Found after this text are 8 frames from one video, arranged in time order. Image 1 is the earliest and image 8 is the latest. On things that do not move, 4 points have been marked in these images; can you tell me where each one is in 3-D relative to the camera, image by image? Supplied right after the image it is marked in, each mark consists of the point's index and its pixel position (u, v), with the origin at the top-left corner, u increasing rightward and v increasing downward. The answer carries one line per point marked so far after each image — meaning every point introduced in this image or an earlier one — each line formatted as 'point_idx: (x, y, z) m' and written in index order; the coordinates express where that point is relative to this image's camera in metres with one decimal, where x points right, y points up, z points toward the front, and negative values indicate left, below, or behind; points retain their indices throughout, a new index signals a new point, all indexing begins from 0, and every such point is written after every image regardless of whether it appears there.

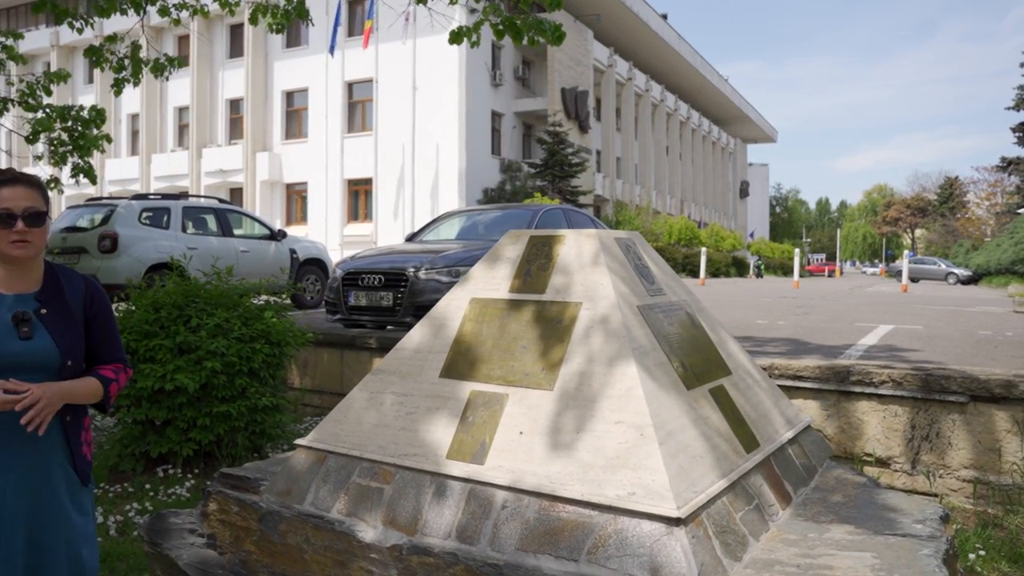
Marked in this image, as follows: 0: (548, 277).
0: (+0.2, +0.1, +3.6) m
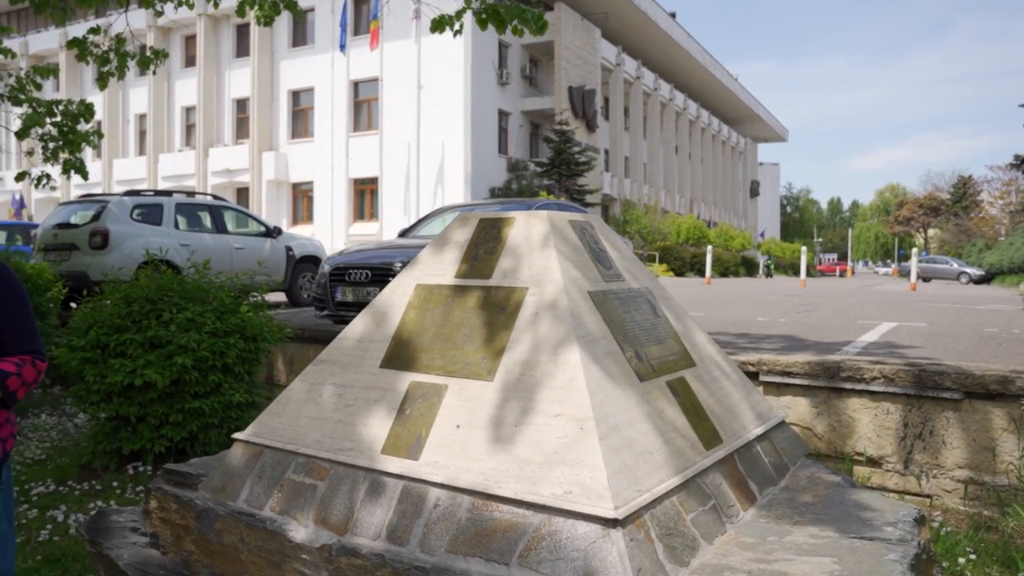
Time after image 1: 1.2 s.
0: (-0.1, +0.1, +3.4) m
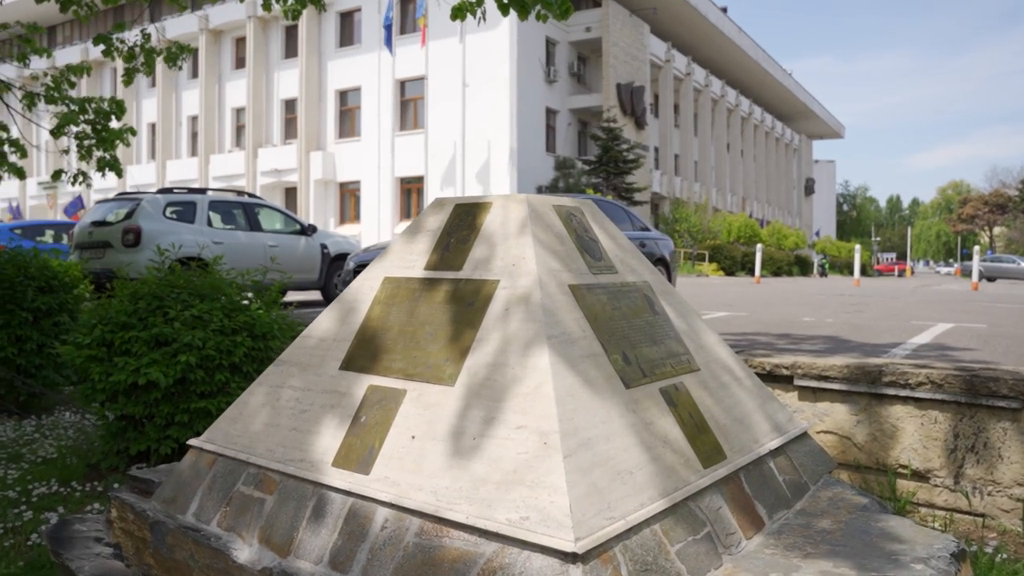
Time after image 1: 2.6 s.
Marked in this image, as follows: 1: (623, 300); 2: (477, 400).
0: (-0.2, +0.1, +3.0) m
1: (+0.4, 0.0, +3.1) m
2: (-0.1, -0.3, +2.5) m
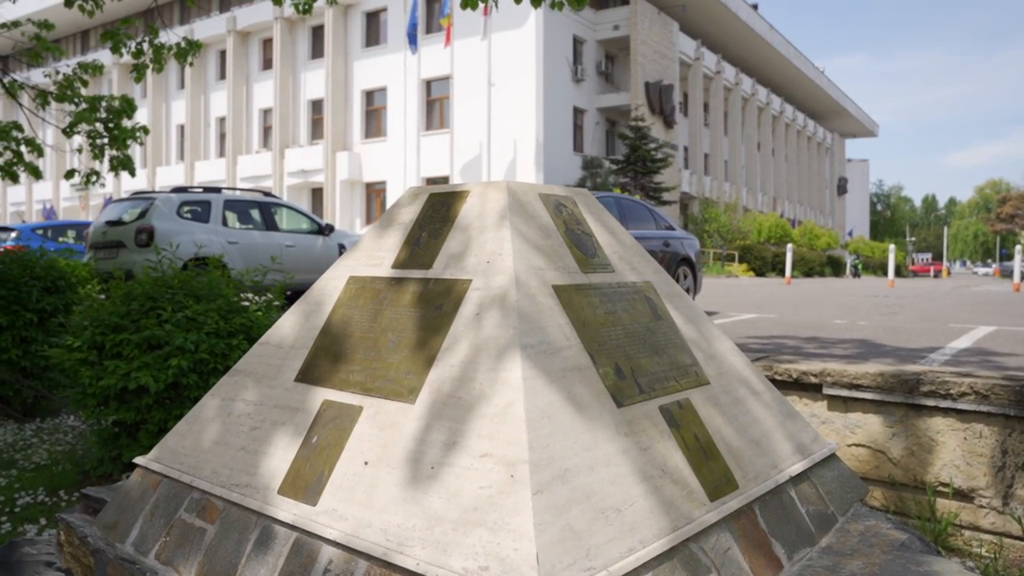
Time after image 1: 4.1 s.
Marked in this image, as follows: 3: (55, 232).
0: (-0.2, +0.1, +2.6) m
1: (+0.3, 0.0, +2.7) m
2: (-0.2, -0.3, +2.1) m
3: (-9.3, +1.1, +16.4) m
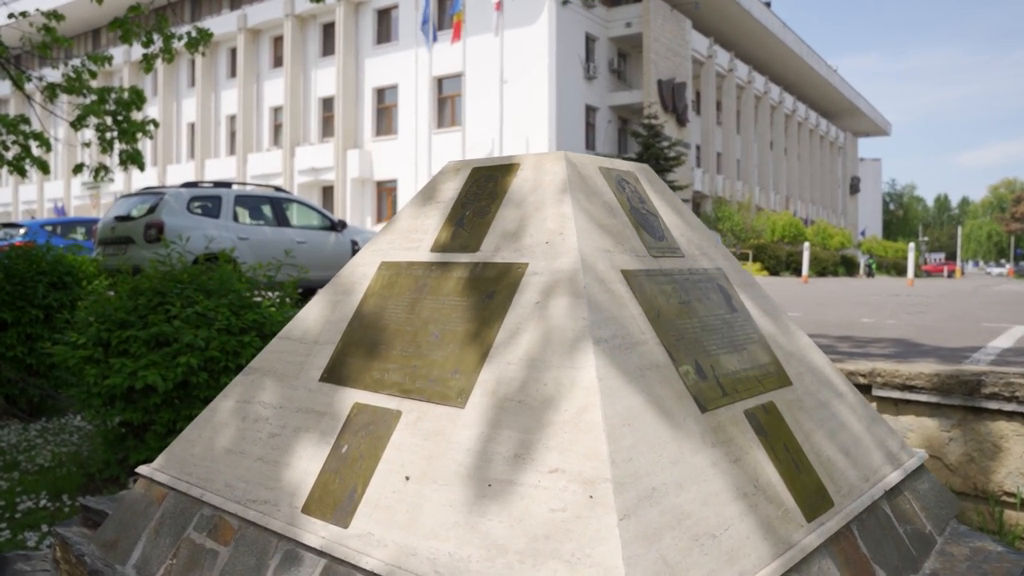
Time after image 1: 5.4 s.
0: (-0.1, +0.2, +2.3) m
1: (+0.5, 0.0, +2.3) m
2: (0.0, -0.3, +1.8) m
3: (-8.9, +1.2, +16.2) m
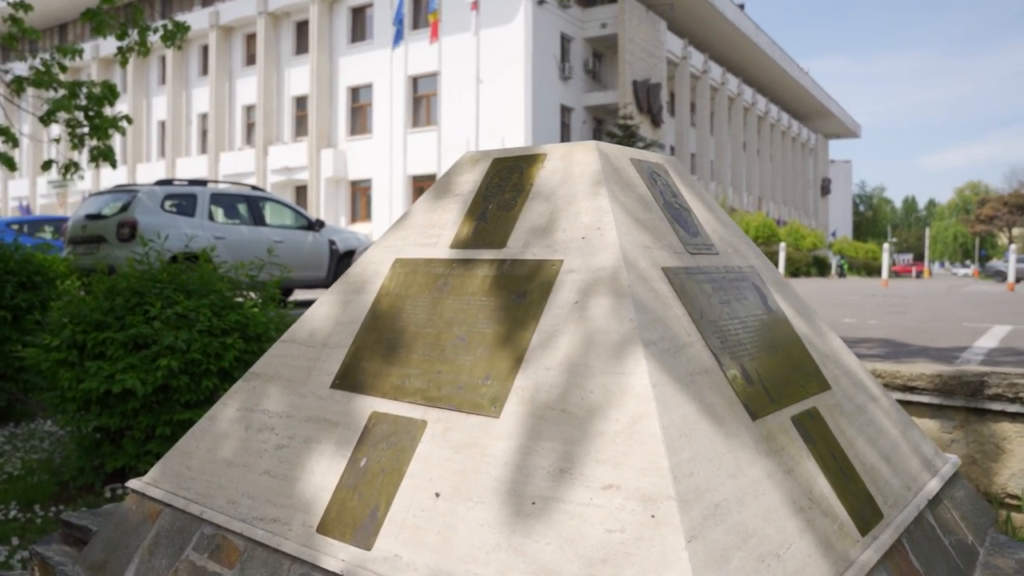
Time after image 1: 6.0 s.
0: (0.0, +0.2, +2.1) m
1: (+0.6, 0.0, +2.2) m
2: (+0.1, -0.3, +1.6) m
3: (-9.3, +1.2, +15.7) m
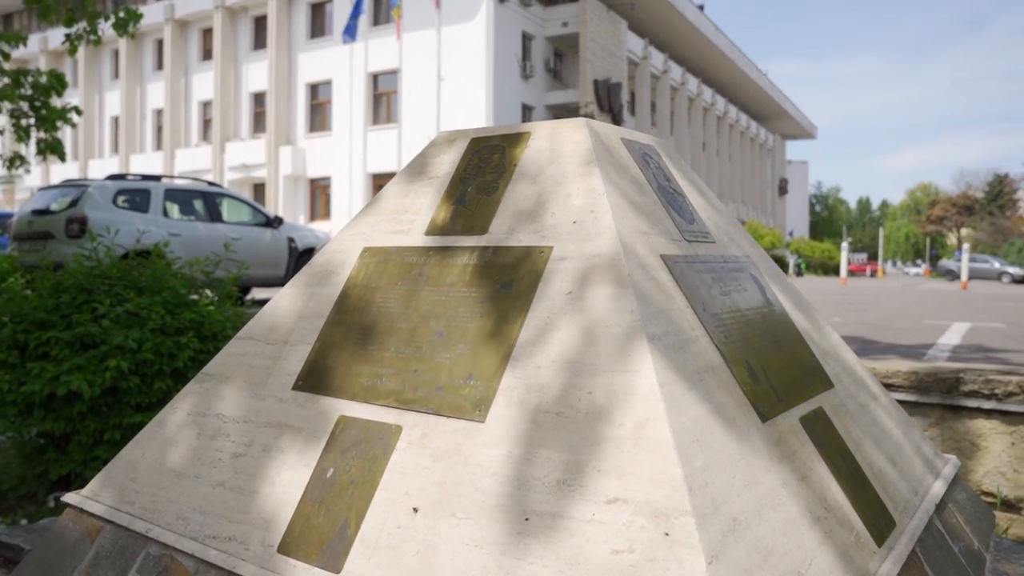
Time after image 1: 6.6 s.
0: (0.0, +0.2, +1.9) m
1: (+0.5, 0.0, +2.0) m
2: (0.0, -0.3, +1.5) m
3: (-10.0, +1.2, +15.1) m
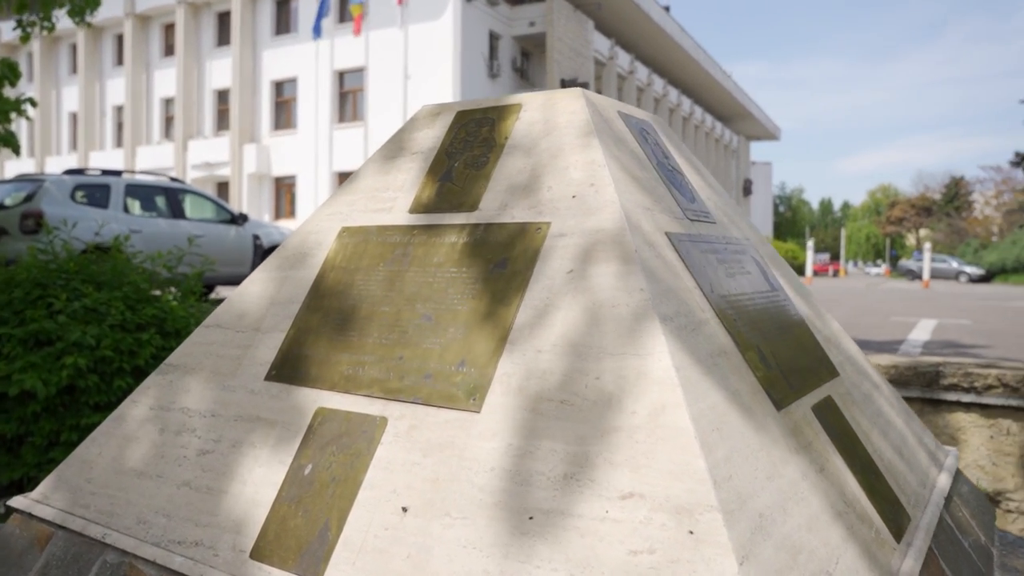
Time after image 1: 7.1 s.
0: (-0.1, +0.2, +1.8) m
1: (+0.5, +0.1, +1.9) m
2: (0.0, -0.2, +1.3) m
3: (-10.5, +1.2, +14.5) m
